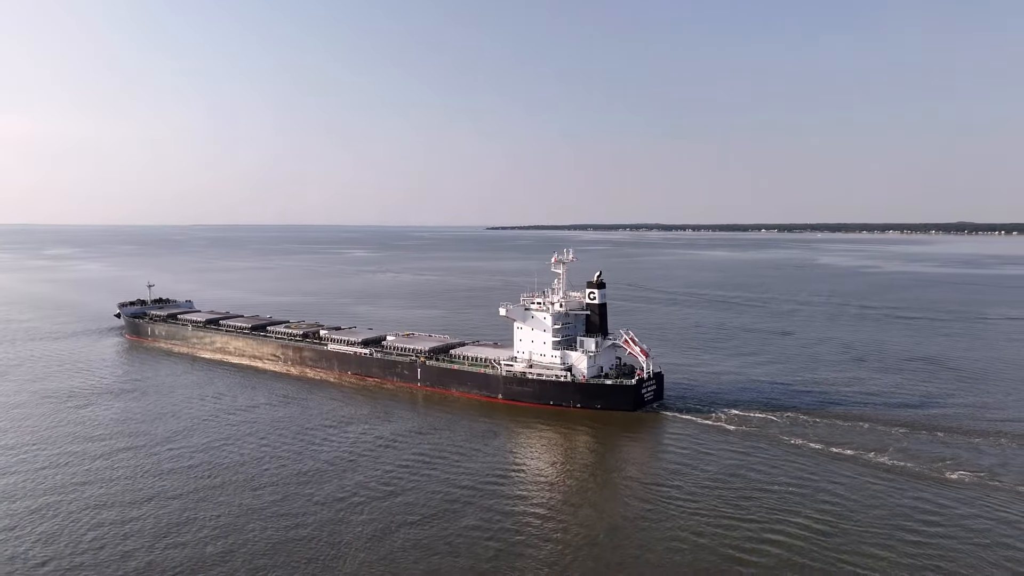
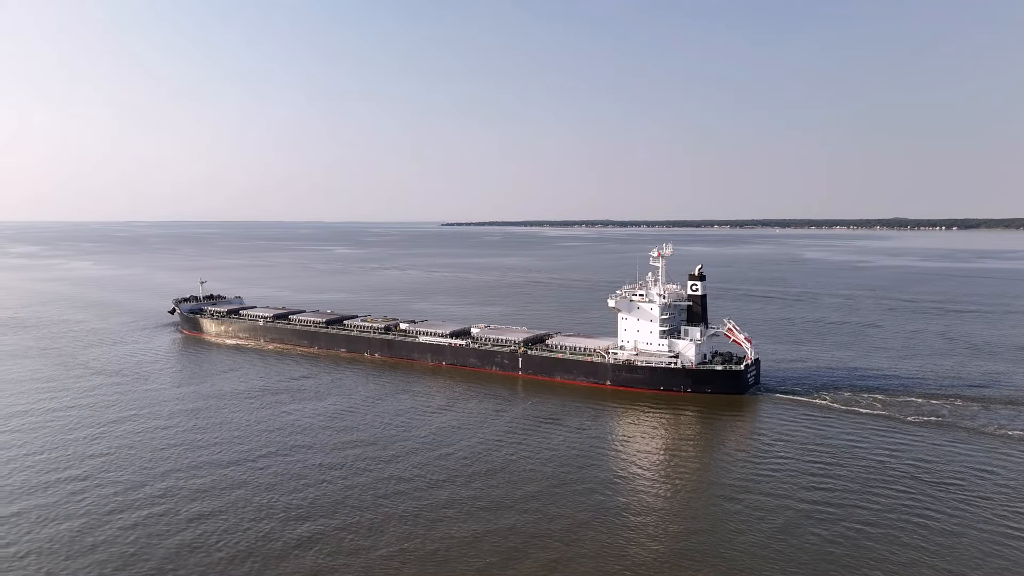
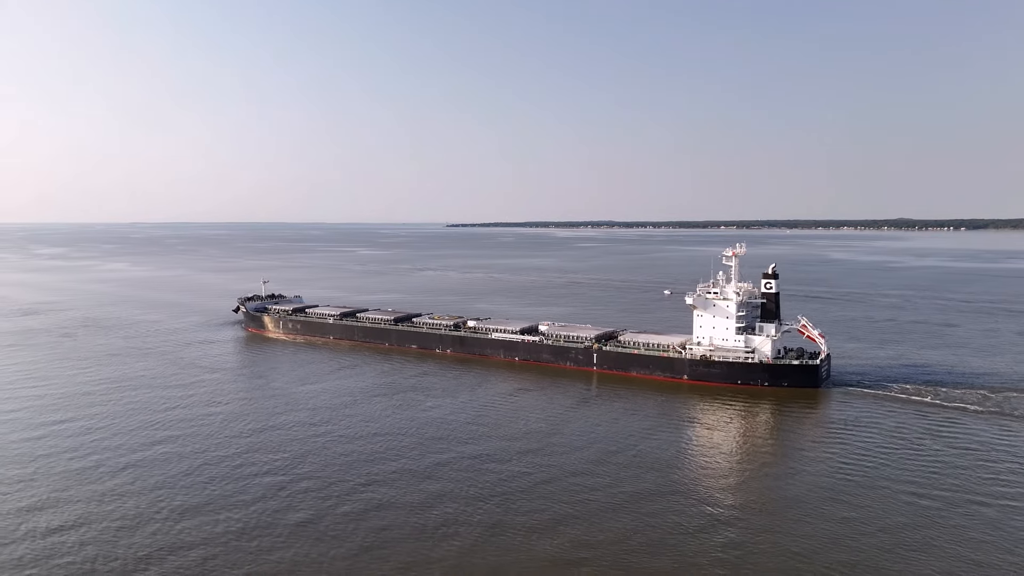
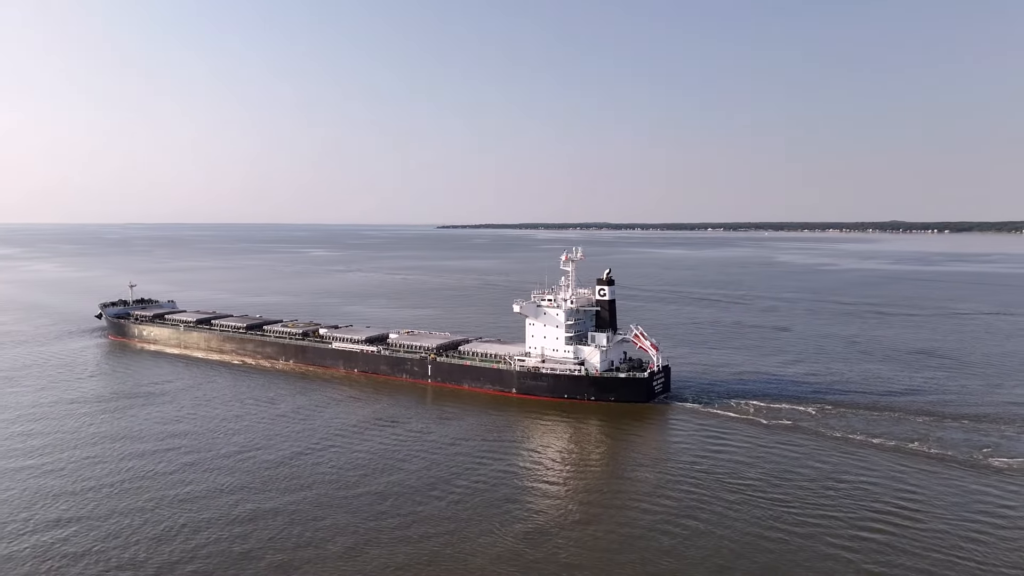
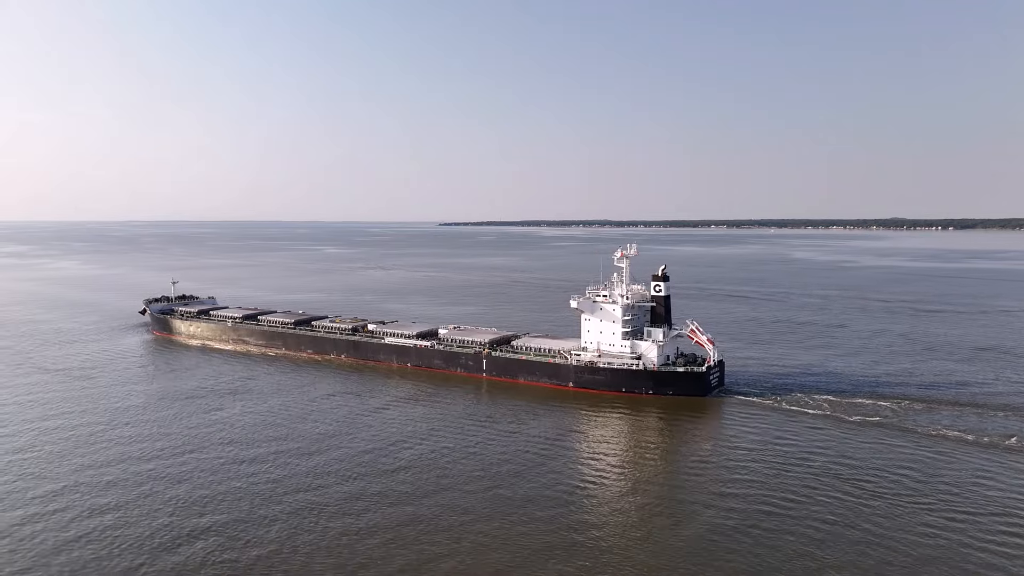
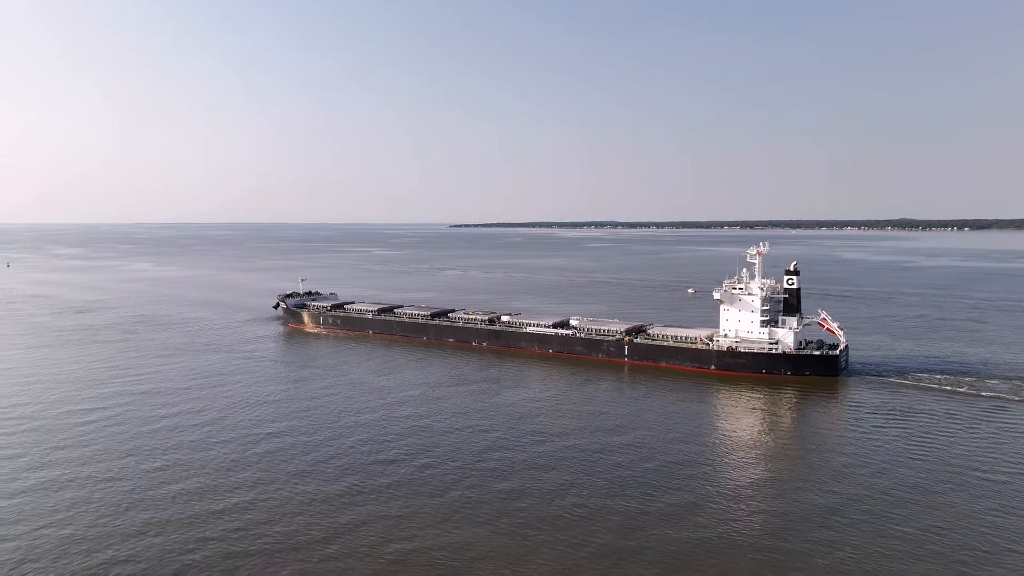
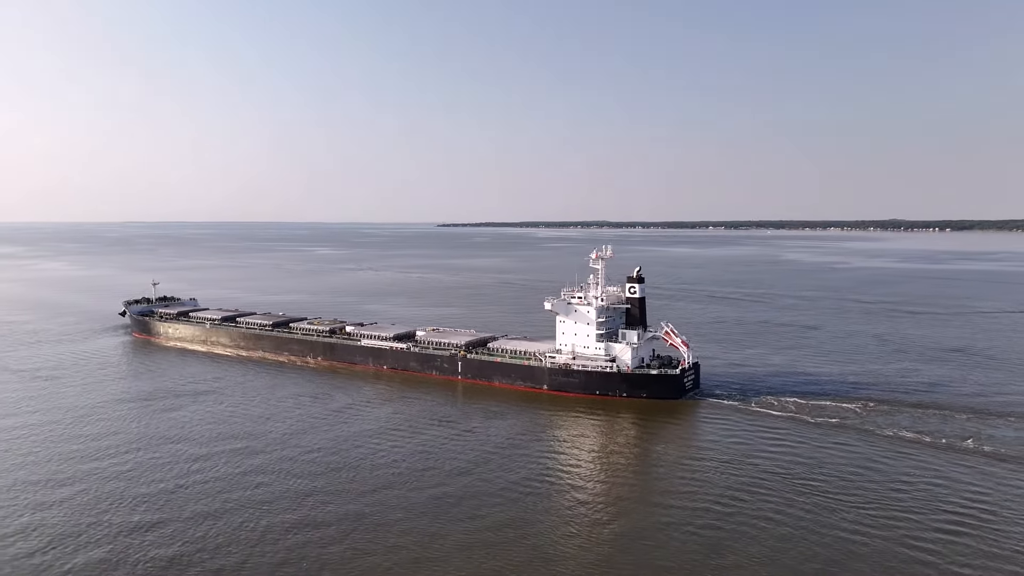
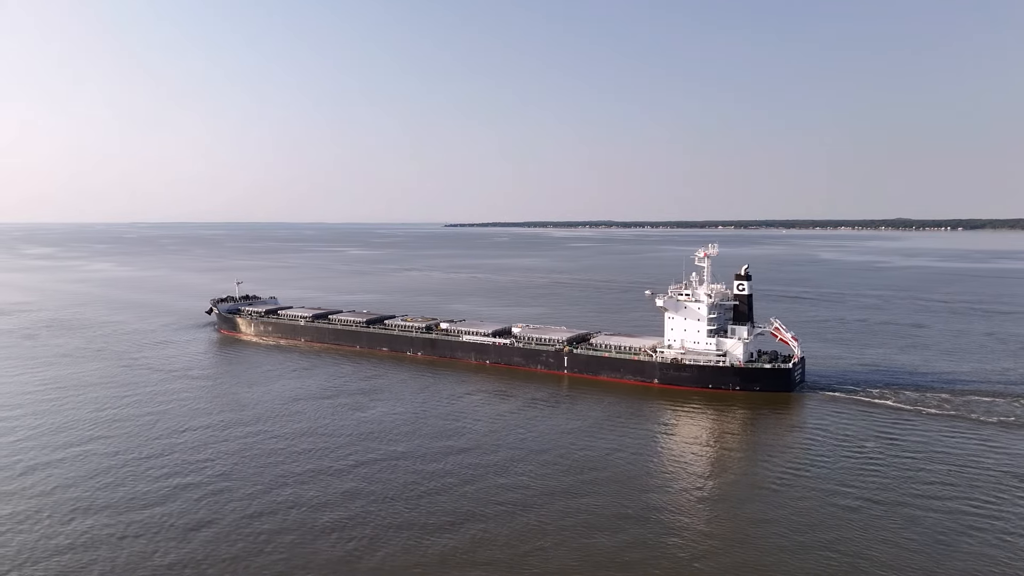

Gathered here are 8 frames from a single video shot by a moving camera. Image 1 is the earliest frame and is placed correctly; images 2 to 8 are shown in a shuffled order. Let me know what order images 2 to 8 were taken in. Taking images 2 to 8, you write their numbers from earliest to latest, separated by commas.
4, 7, 5, 2, 8, 3, 6
